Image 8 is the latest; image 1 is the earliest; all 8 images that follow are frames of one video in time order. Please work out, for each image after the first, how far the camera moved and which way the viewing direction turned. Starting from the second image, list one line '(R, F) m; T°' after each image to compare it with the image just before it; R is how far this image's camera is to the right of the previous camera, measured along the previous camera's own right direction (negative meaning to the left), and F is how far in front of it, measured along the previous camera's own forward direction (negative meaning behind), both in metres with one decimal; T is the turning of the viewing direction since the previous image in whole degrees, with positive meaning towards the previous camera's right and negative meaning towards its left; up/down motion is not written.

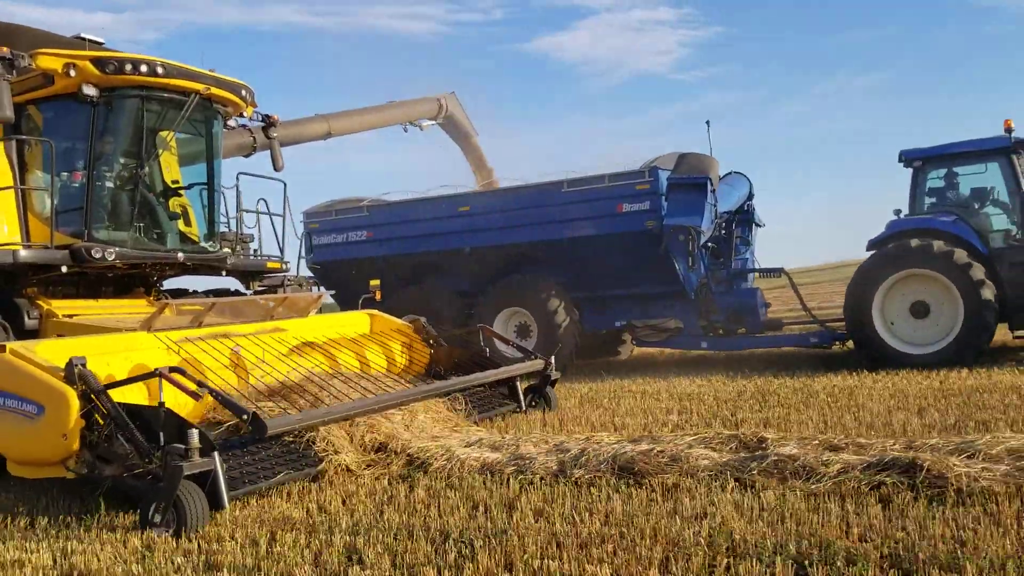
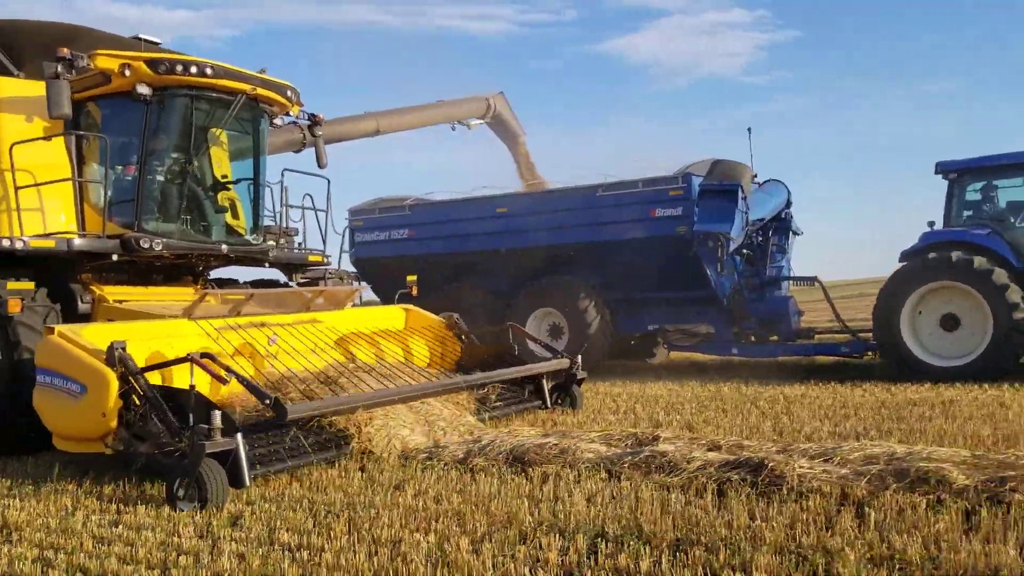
(+0.3, -0.2) m; -4°
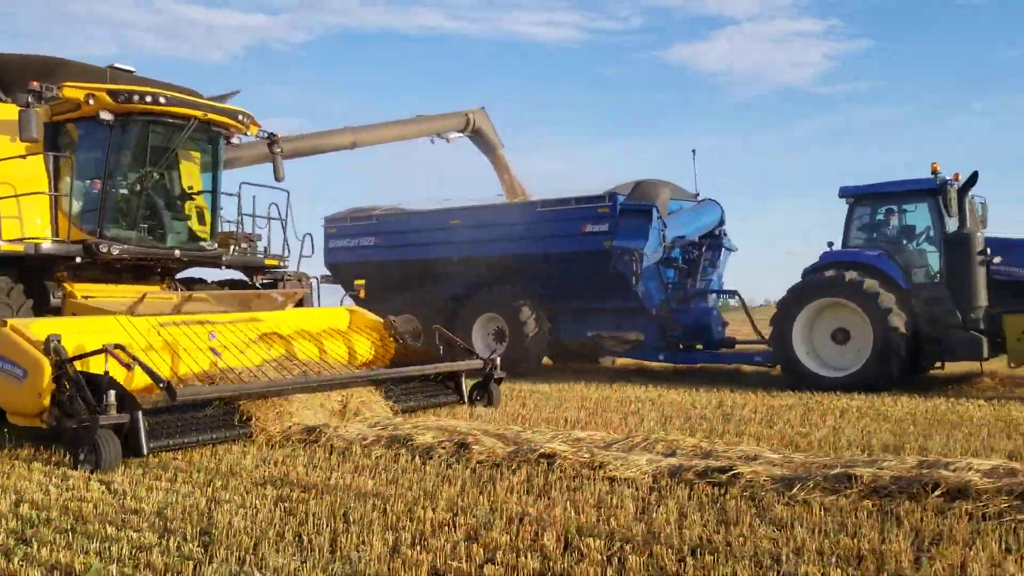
(+1.0, -0.7) m; -3°
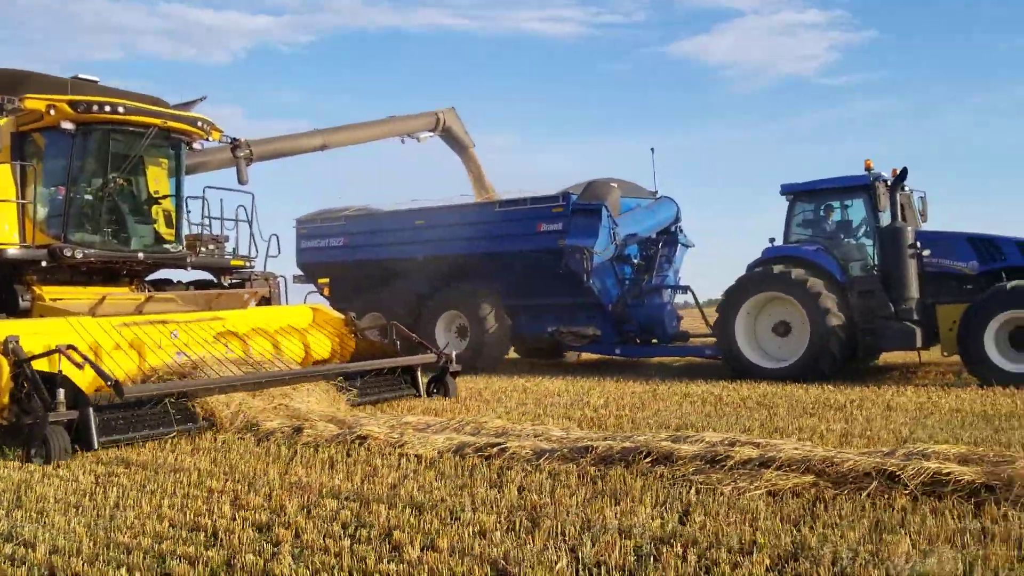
(+0.5, -0.3) m; 0°
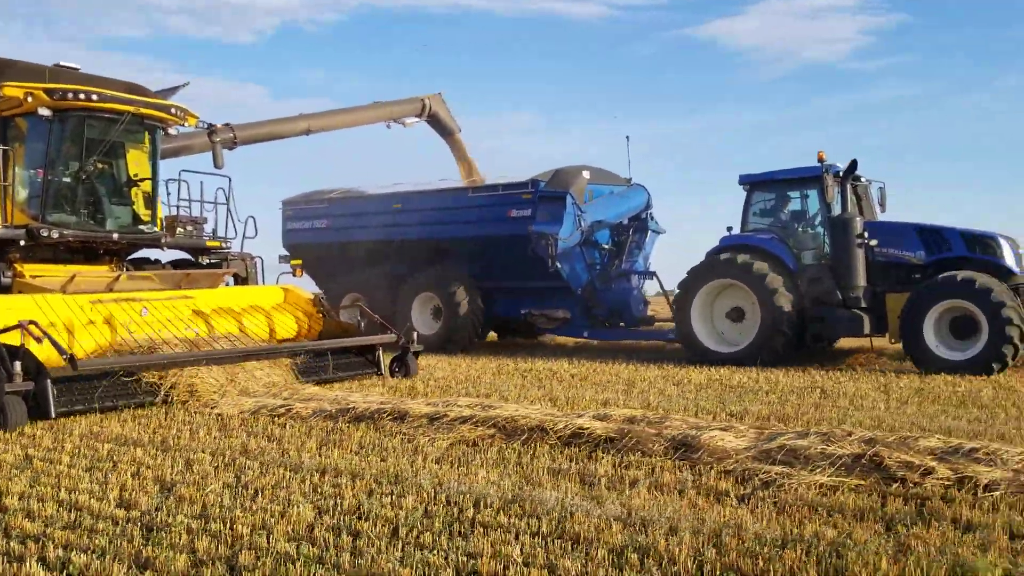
(+0.6, -0.2) m; -2°
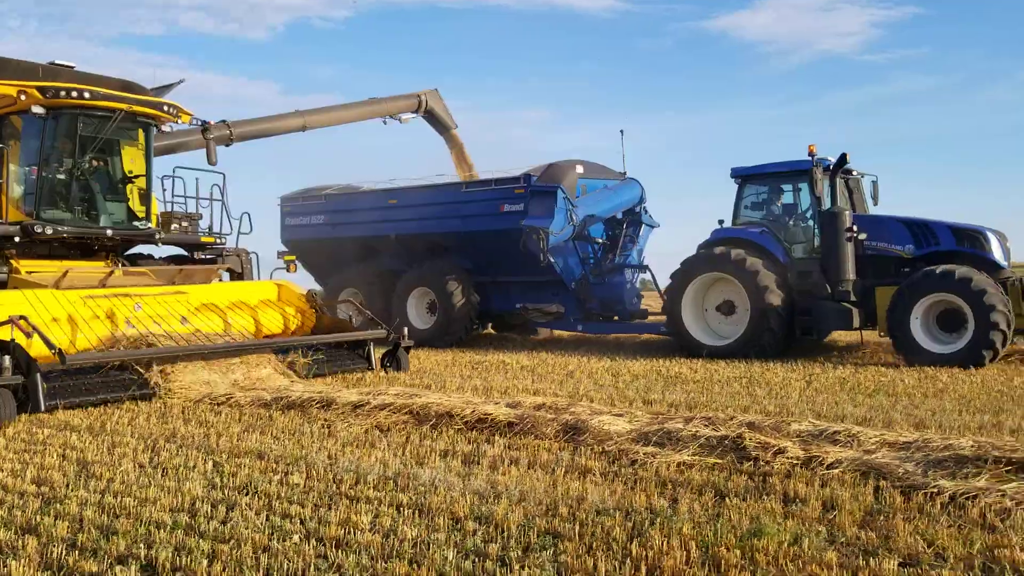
(+0.2, 0.0) m; -1°
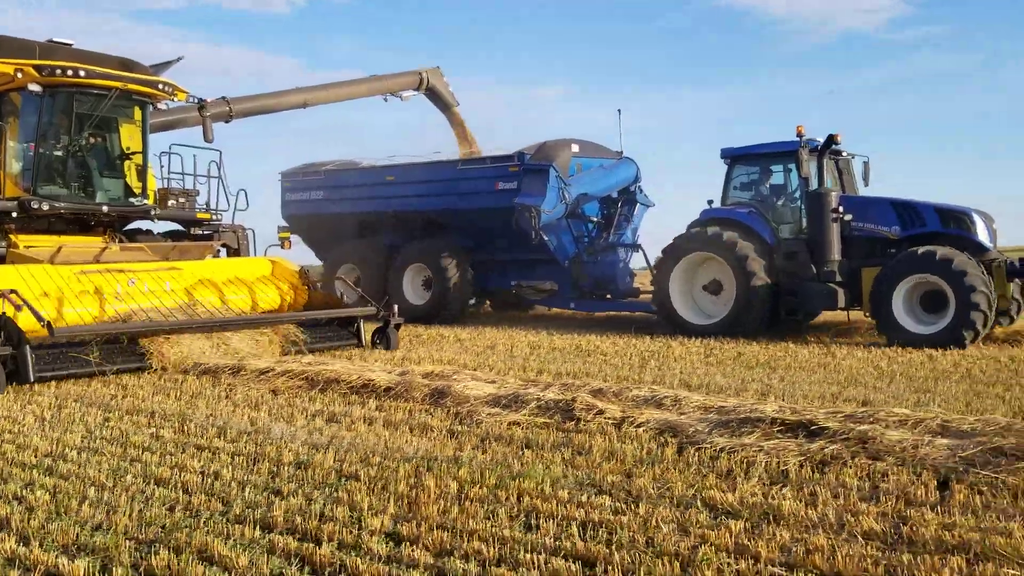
(+0.2, -0.1) m; -1°
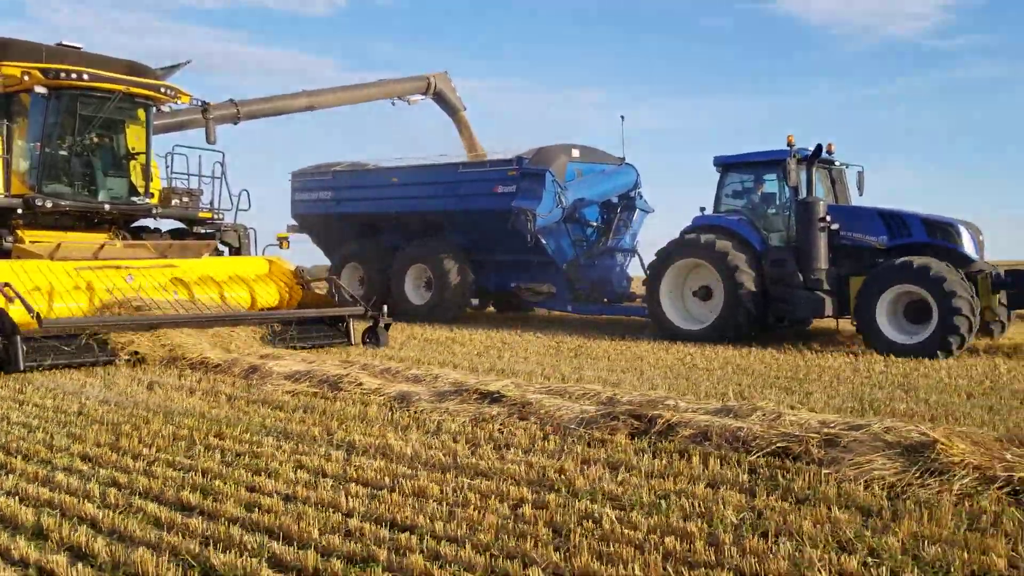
(+0.4, -0.1) m; -2°
